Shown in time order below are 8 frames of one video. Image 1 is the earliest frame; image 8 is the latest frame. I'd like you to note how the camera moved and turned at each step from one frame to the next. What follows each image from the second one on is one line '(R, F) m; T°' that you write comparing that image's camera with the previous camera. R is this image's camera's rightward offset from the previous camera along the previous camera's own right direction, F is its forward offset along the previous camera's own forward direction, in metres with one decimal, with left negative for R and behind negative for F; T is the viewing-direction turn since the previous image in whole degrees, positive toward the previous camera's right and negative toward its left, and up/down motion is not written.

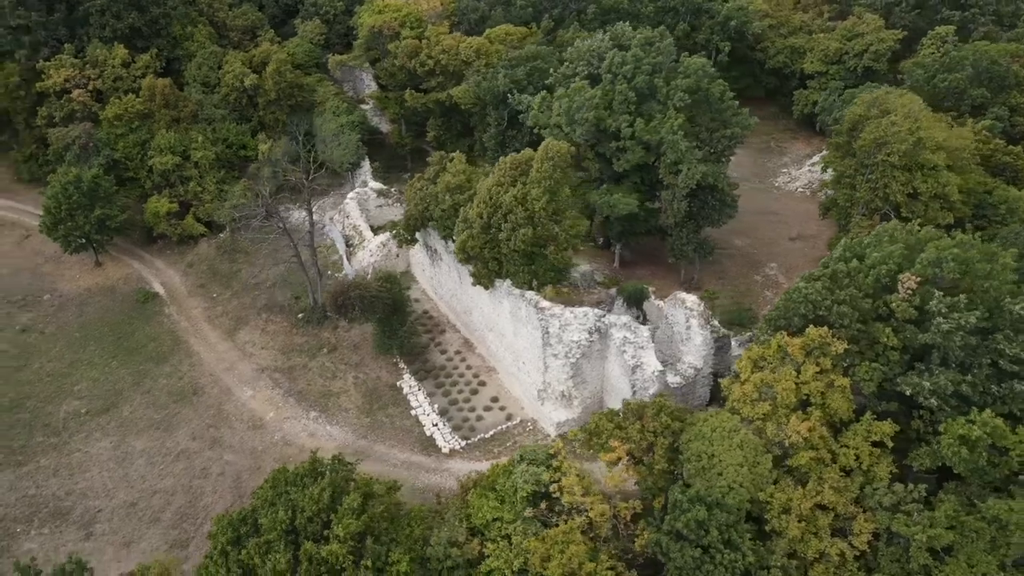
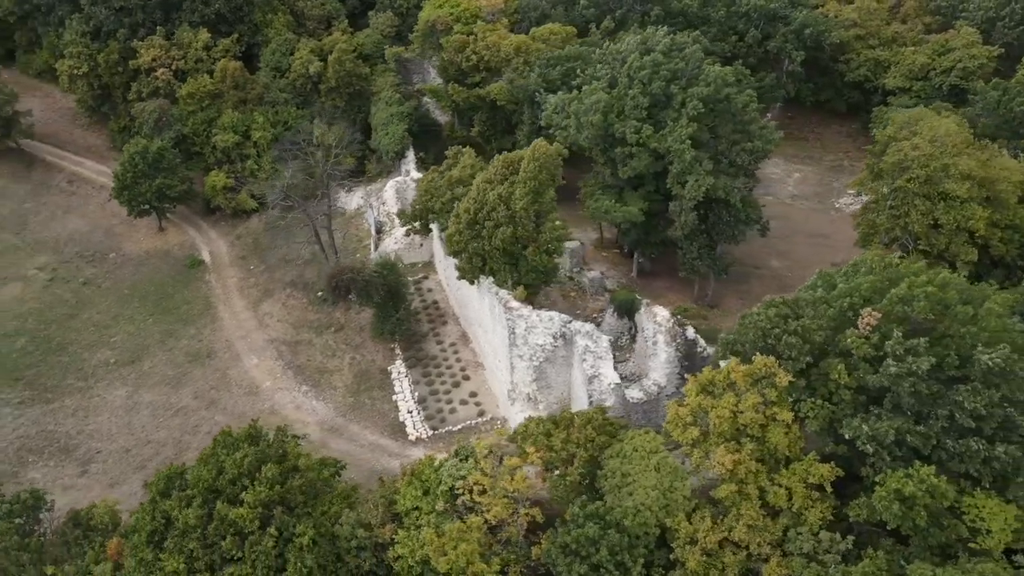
(+5.5, +0.4) m; -9°
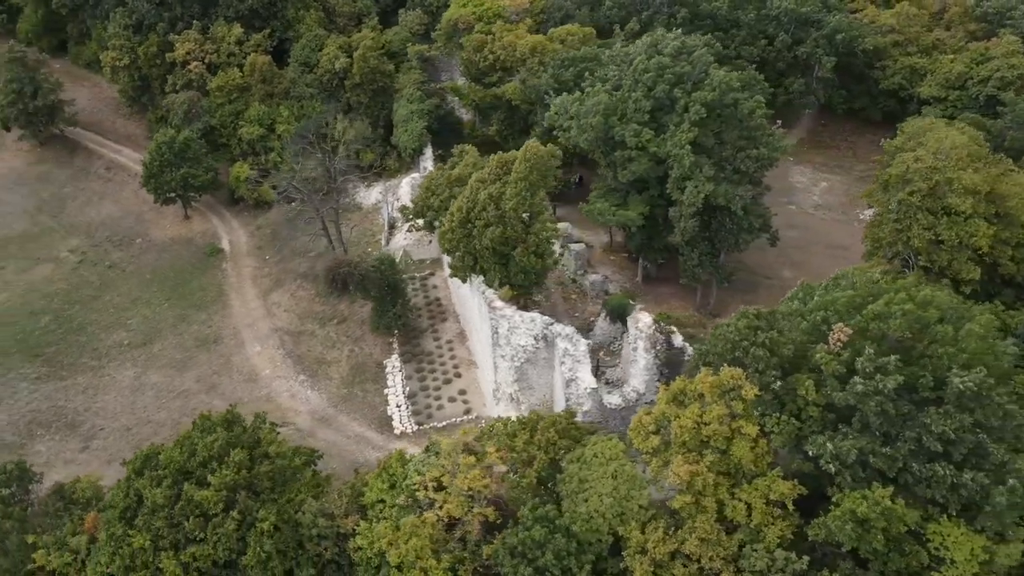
(+2.5, 0.0) m; -4°
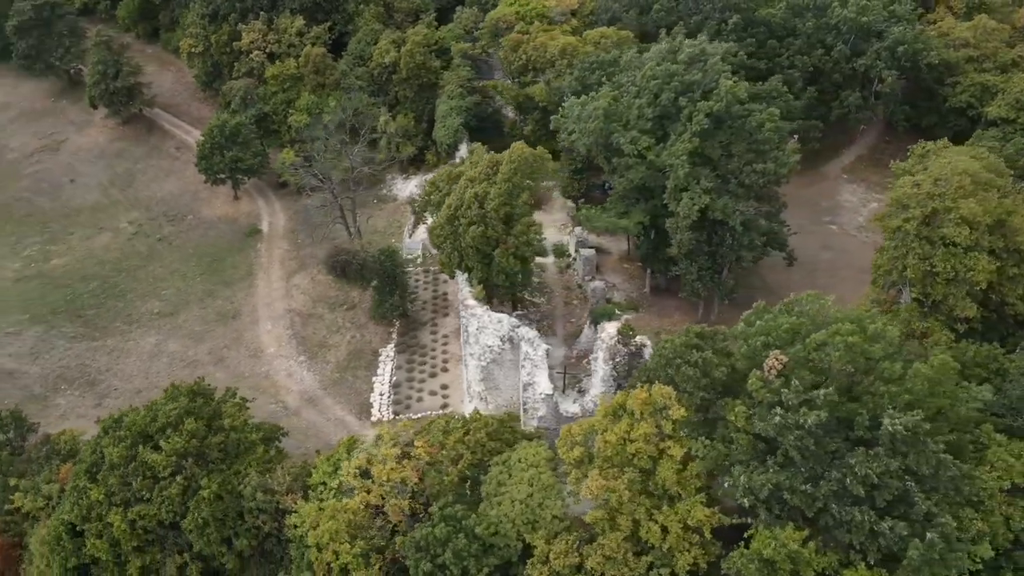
(+4.6, +0.2) m; -7°
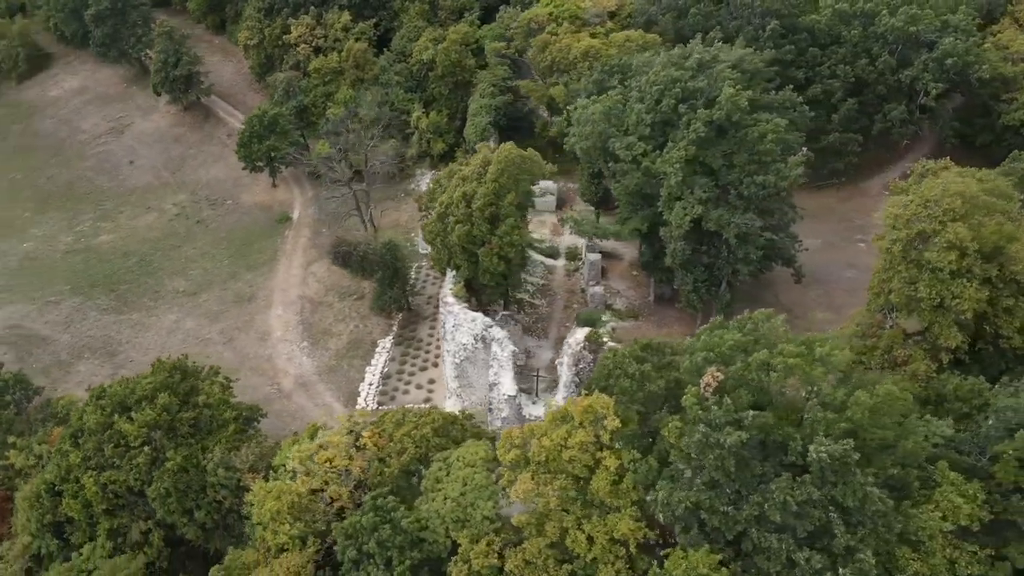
(+3.6, +0.1) m; -6°
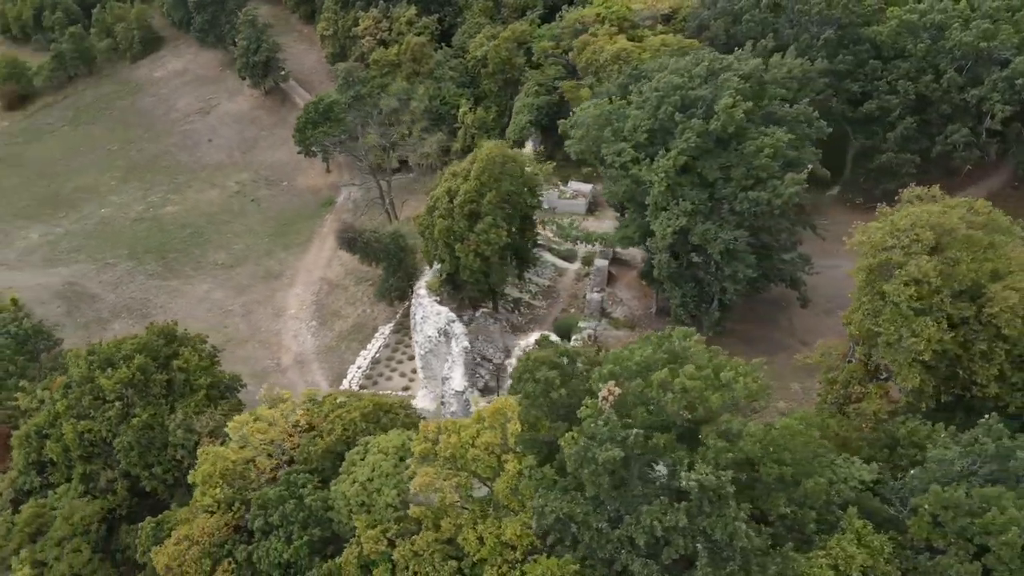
(+5.2, +0.2) m; -8°
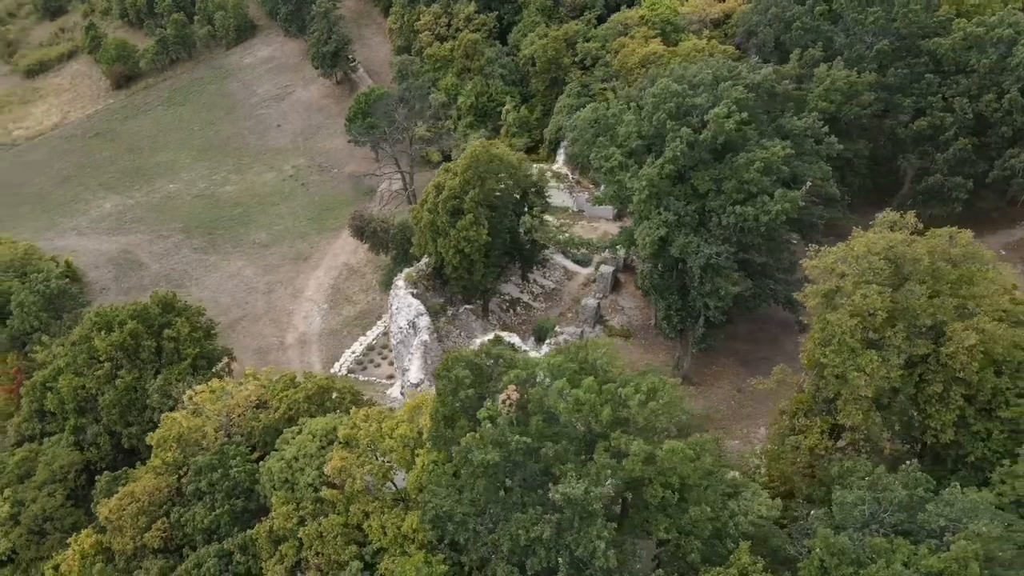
(+4.8, +0.3) m; -8°
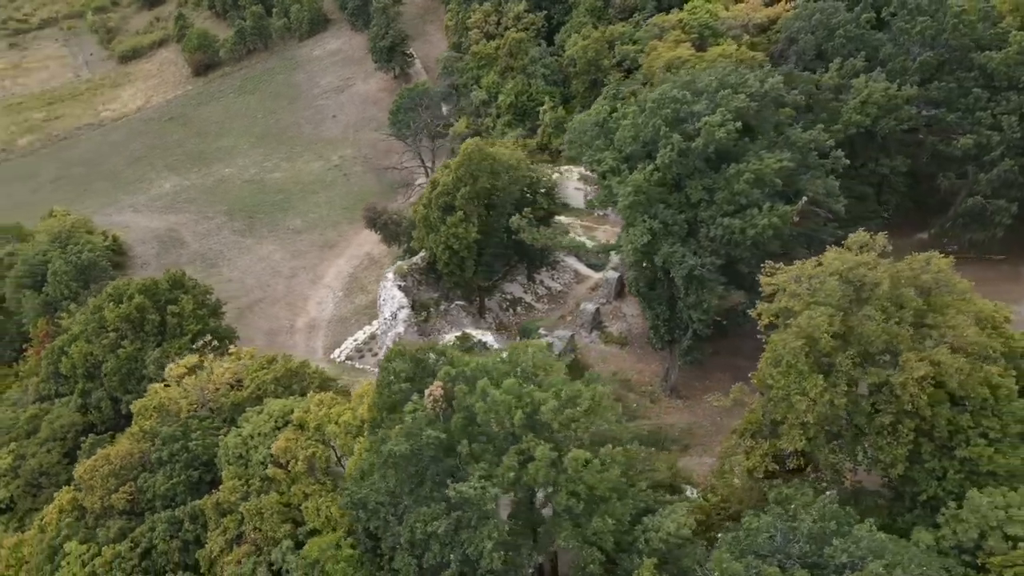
(+3.7, +0.1) m; -6°
